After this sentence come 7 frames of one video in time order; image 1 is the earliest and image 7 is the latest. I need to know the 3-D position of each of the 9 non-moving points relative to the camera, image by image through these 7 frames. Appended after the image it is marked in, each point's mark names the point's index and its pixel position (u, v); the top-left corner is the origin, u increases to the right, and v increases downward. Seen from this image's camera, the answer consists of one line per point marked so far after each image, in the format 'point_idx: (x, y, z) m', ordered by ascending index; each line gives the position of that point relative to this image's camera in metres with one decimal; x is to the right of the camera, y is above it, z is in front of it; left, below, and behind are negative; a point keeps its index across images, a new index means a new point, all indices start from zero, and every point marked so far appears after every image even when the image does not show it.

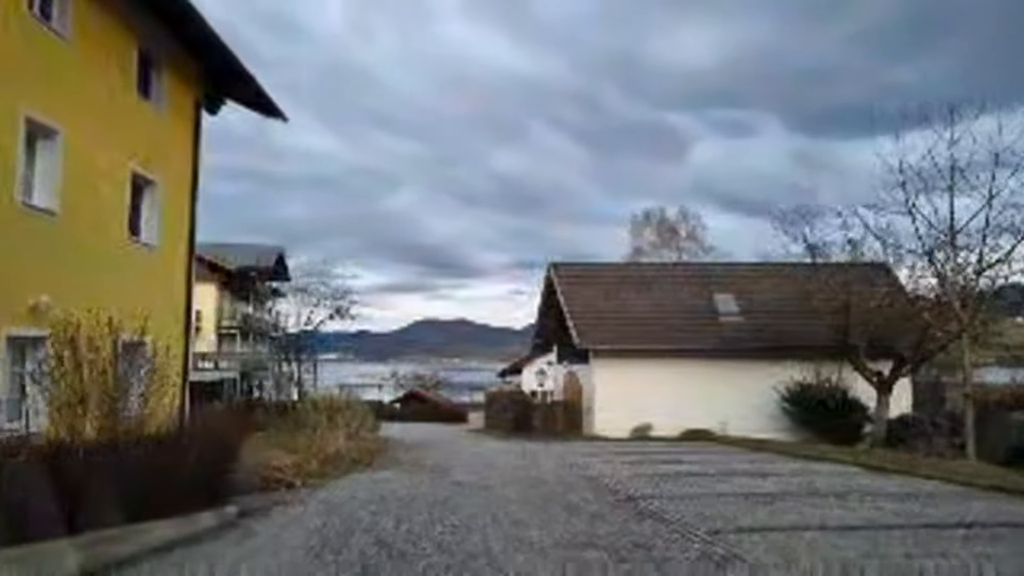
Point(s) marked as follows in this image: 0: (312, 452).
0: (-3.9, -3.2, +19.5) m
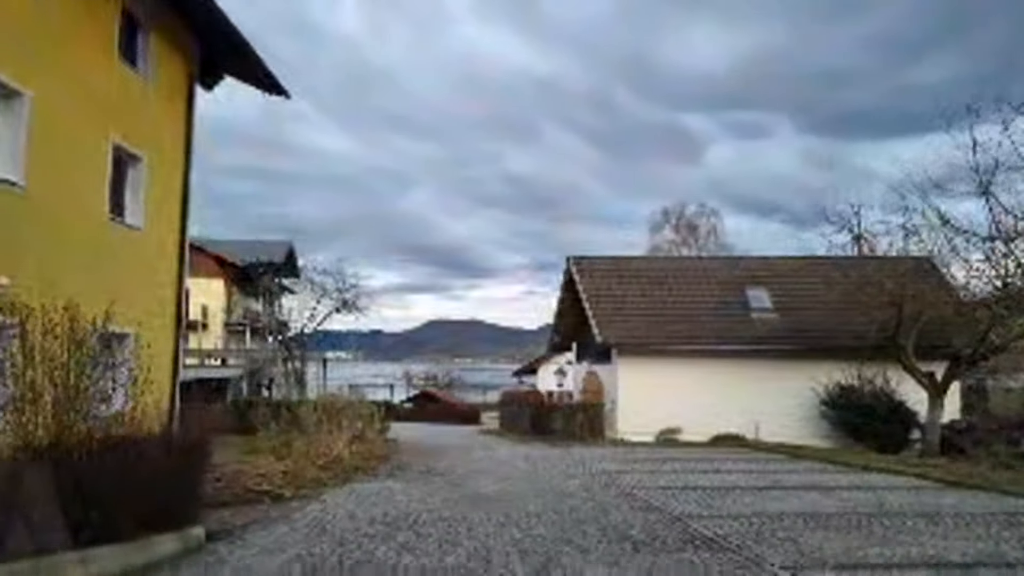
0: (-3.6, -2.9, +17.3) m
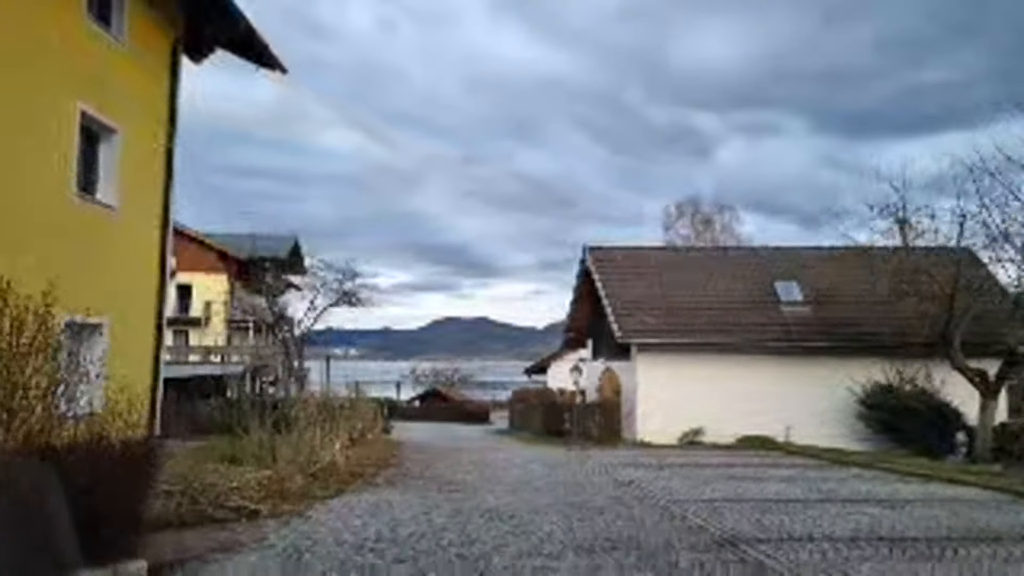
0: (-3.3, -2.7, +15.2) m
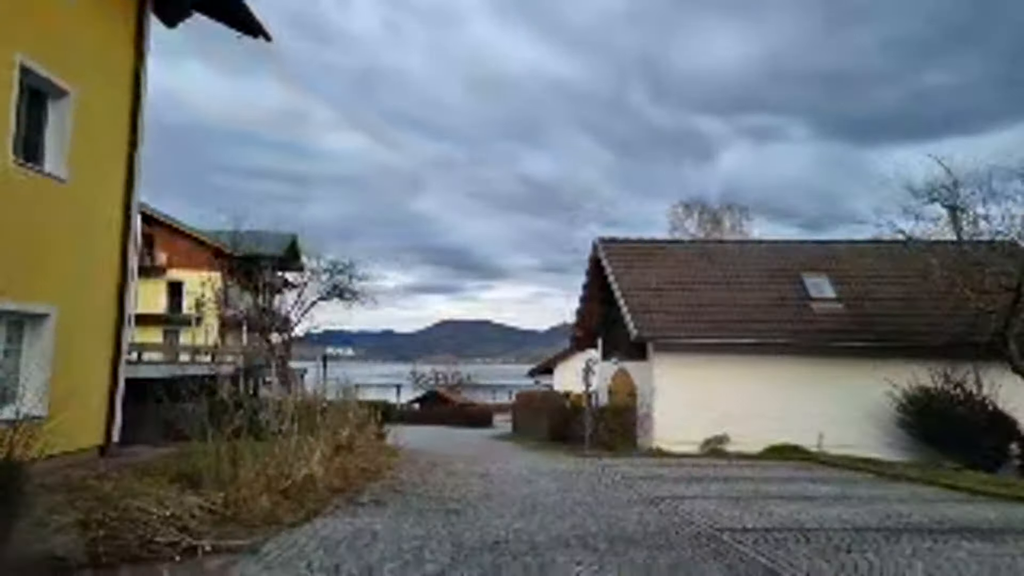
0: (-3.2, -2.4, +12.6) m
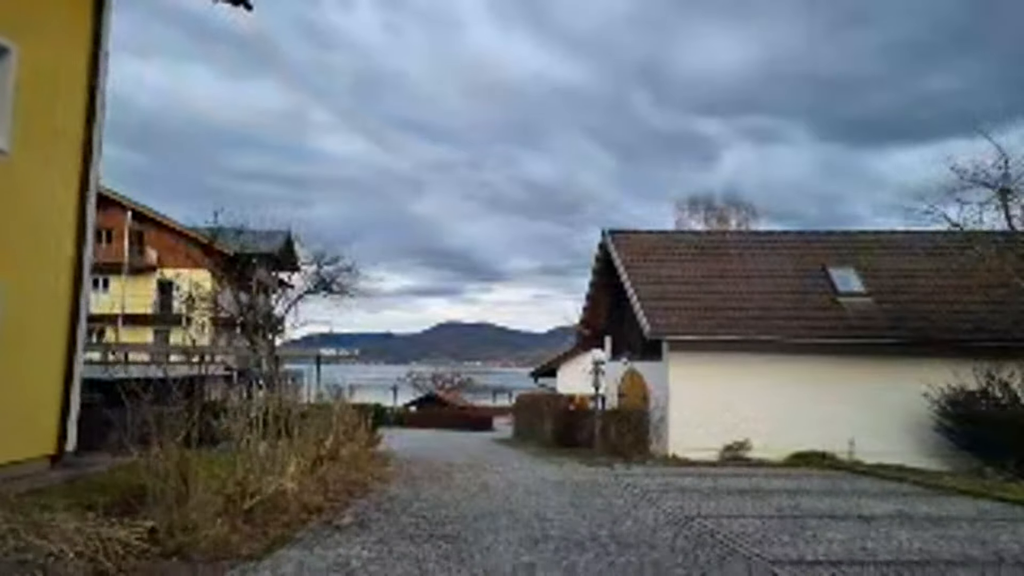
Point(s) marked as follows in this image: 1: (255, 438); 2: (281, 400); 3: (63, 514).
0: (-3.1, -2.2, +10.4) m
1: (-3.5, -2.1, +13.6) m
2: (-4.0, -2.0, +17.0) m
3: (-3.8, -2.0, +8.6) m
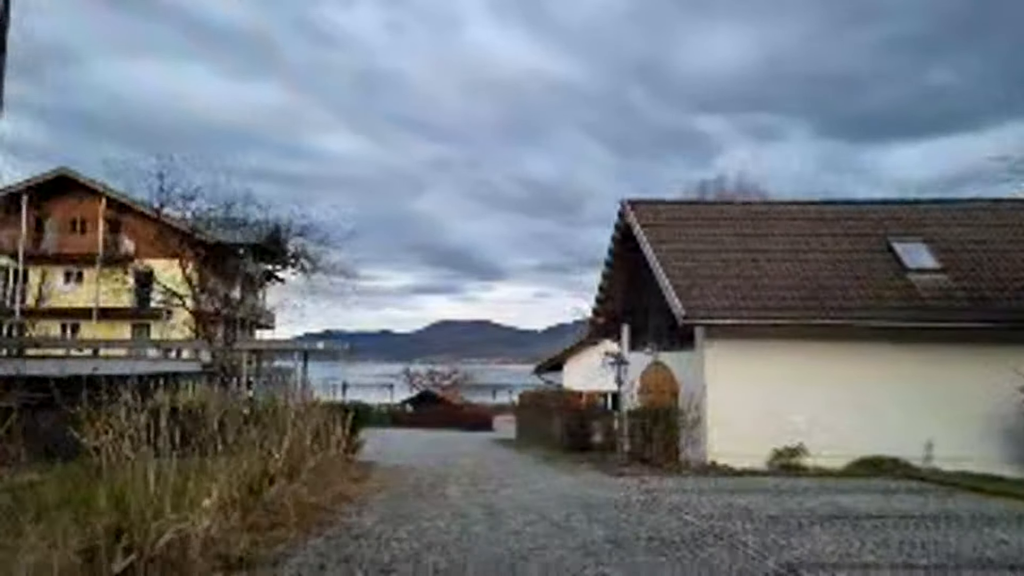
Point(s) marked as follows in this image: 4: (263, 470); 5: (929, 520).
0: (-2.9, -1.7, +6.2) m
1: (-3.4, -1.6, +9.4) m
2: (-3.8, -1.5, +12.8) m
3: (-3.7, -1.5, +4.4) m
4: (-3.0, -2.2, +11.9) m
5: (+5.6, -3.1, +13.3) m
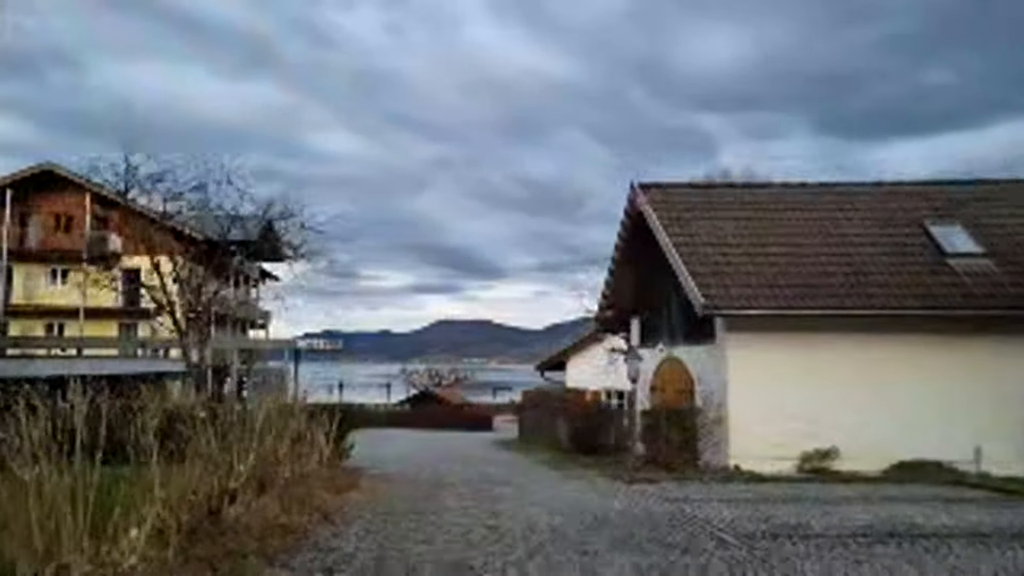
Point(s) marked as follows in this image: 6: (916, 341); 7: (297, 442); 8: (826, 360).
0: (-2.8, -1.5, +4.2) m
1: (-3.3, -1.4, +7.4) m
2: (-3.7, -1.3, +10.9) m
3: (-3.6, -1.3, +2.5) m
4: (-2.9, -2.0, +10.0) m
5: (+5.7, -2.8, +11.4) m
6: (+8.0, -1.0, +19.6) m
7: (-3.1, -2.2, +14.4) m
8: (+6.2, -1.4, +19.6) m
